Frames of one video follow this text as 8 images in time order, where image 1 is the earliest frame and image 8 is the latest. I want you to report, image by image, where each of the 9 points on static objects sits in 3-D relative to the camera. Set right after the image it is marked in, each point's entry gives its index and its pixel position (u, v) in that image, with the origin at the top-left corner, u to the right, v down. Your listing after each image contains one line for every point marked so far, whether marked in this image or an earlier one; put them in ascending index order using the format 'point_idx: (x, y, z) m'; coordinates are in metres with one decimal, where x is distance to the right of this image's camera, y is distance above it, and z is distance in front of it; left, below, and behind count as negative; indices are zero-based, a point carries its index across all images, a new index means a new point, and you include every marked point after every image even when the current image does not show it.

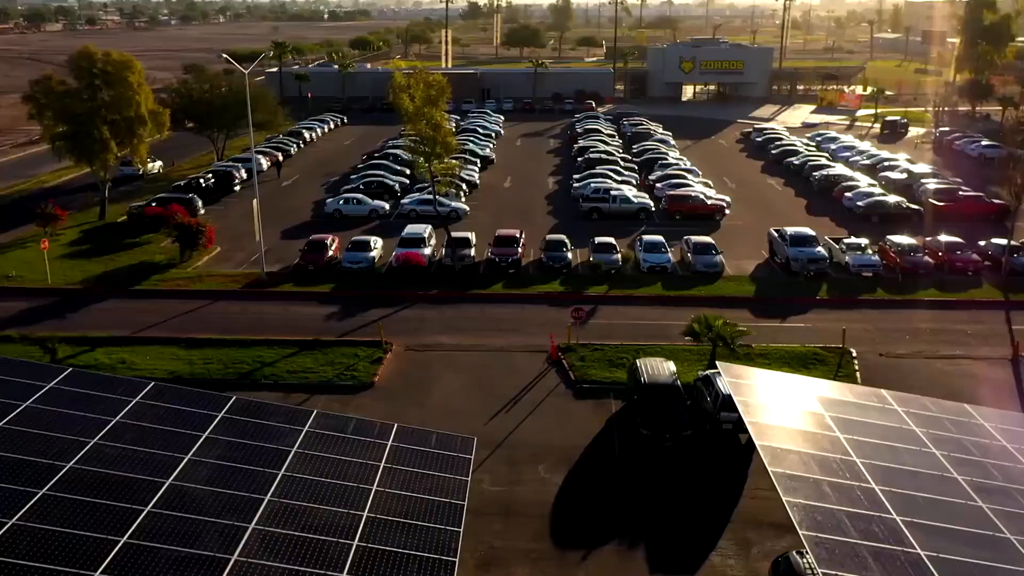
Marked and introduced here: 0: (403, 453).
0: (-1.7, -2.6, +13.1) m
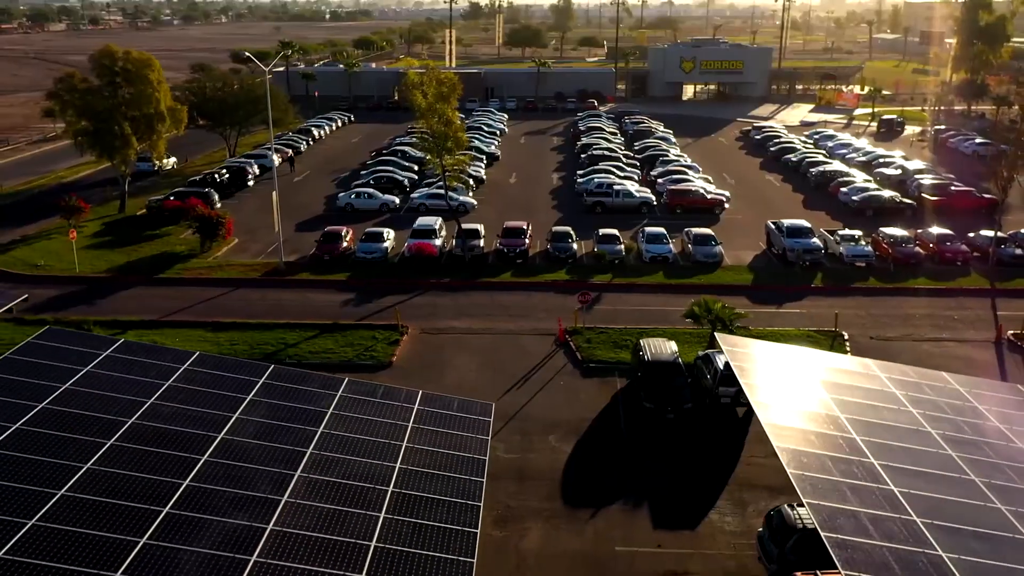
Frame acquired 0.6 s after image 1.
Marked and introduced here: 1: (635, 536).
0: (-1.4, -2.2, +14.3) m
1: (+2.2, -4.5, +14.7) m
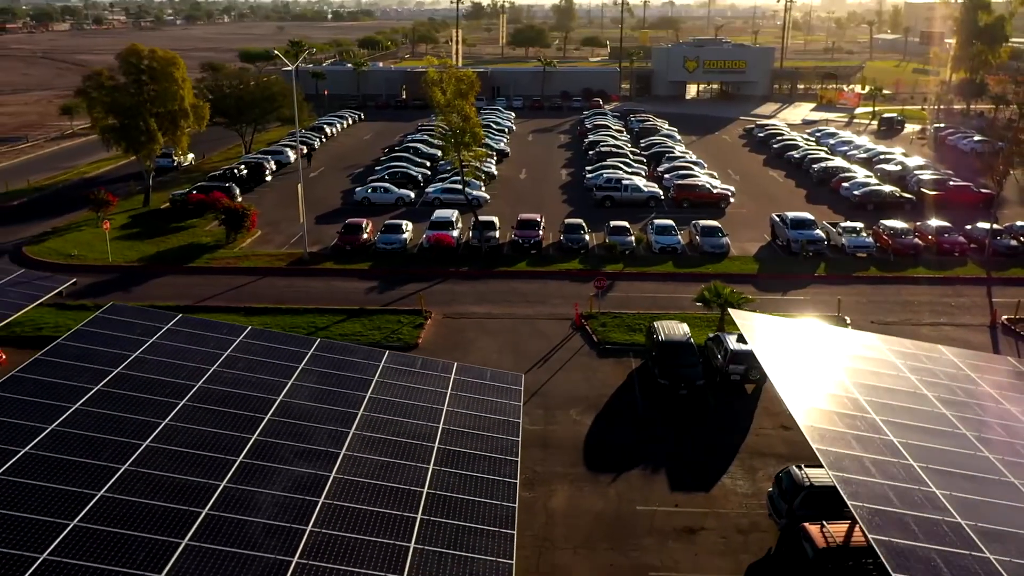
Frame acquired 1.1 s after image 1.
0: (-0.9, -1.8, +15.5) m
1: (+2.8, -4.1, +15.9) m
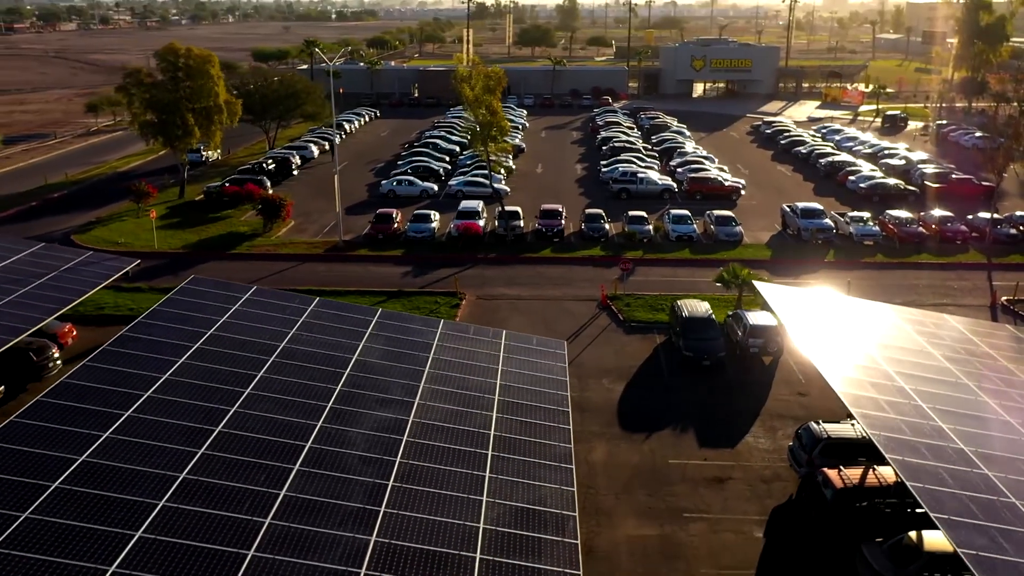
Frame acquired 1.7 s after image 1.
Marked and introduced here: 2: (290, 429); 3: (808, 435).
0: (0.0, -1.2, +17.1) m
1: (+3.7, -3.6, +17.5) m
2: (-3.4, -2.2, +12.4) m
3: (+5.9, -2.9, +16.1) m
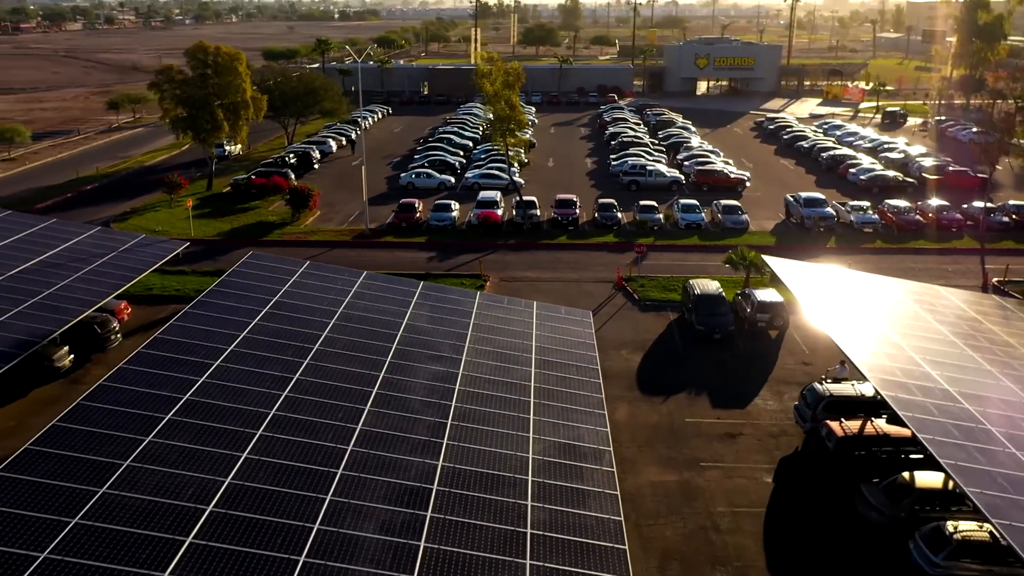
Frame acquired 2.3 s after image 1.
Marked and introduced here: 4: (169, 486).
0: (+0.8, -0.6, +18.8) m
1: (+4.4, -2.9, +19.2) m
2: (-2.7, -1.6, +14.1) m
3: (+6.6, -2.3, +17.8) m
4: (-4.4, -2.5, +10.6) m
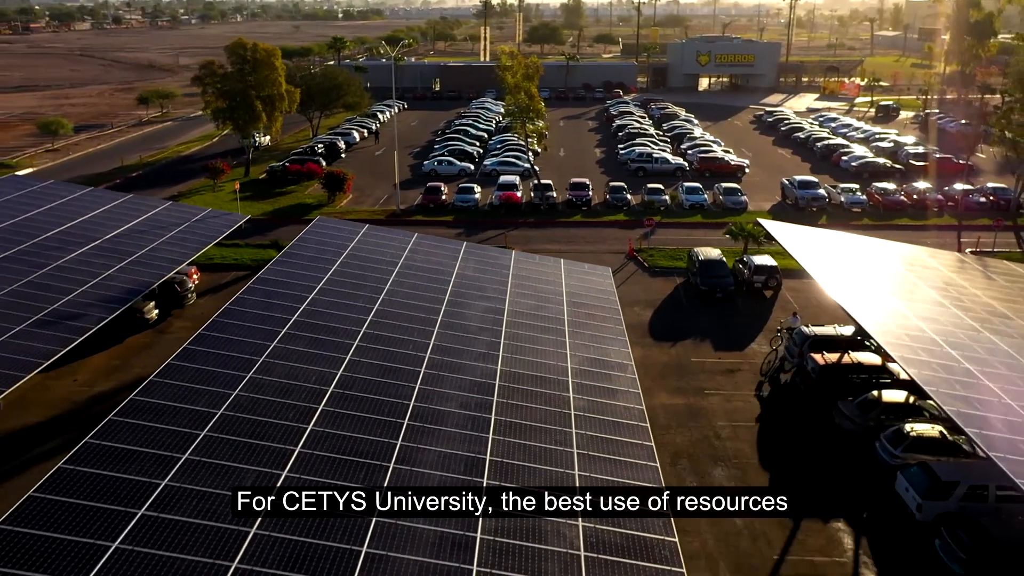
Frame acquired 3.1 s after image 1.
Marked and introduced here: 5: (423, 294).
0: (+1.6, +0.5, +22.0) m
1: (+5.3, -1.8, +22.4) m
2: (-1.8, -0.4, +17.3) m
3: (+7.5, -1.2, +21.0) m
4: (-3.6, -1.4, +13.8) m
5: (-2.0, -0.1, +18.1) m
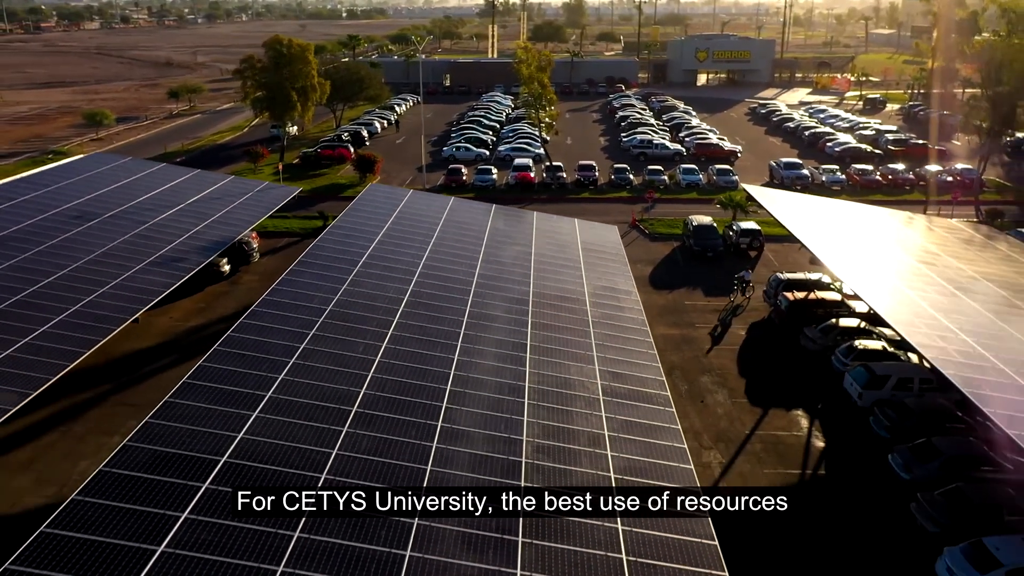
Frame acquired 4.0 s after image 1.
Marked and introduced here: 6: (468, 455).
0: (+2.3, +1.9, +26.1) m
1: (+6.0, -0.3, +26.5) m
2: (-1.1, +1.0, +21.5) m
3: (+8.2, +0.3, +25.1) m
4: (-2.9, 0.0, +18.0) m
5: (-1.3, +1.3, +22.3) m
6: (-0.6, -2.5, +12.1) m
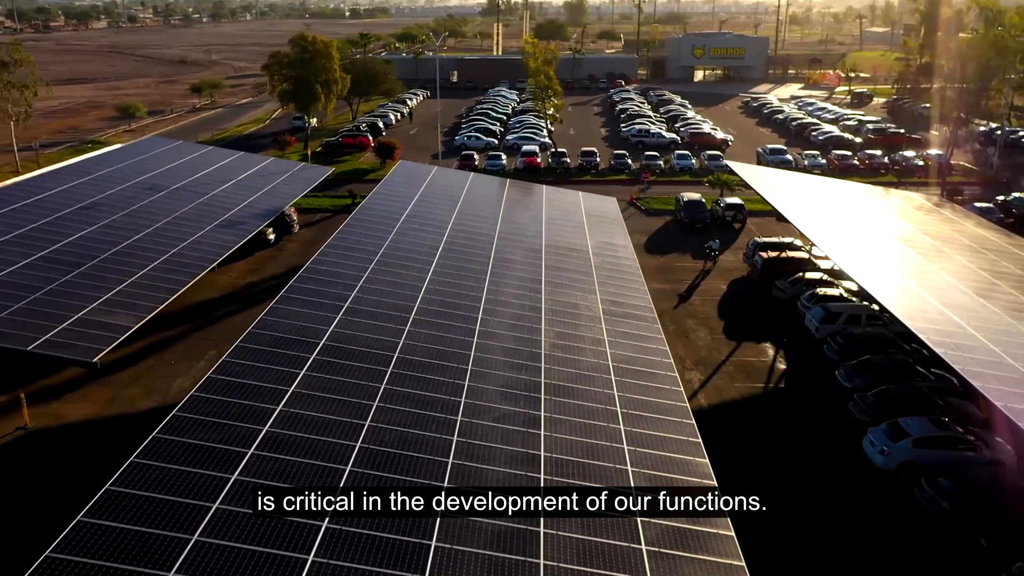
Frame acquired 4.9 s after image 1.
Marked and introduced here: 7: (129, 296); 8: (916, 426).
0: (+2.8, +3.3, +30.0) m
1: (+6.5, +1.0, +30.4) m
2: (-0.7, +2.4, +25.3) m
3: (+8.6, +1.6, +28.9) m
4: (-2.5, +1.4, +21.8) m
5: (-0.8, +2.7, +26.1) m
6: (-0.2, -1.2, +15.9) m
7: (-9.5, -0.2, +20.0) m
8: (+8.4, -2.9, +16.8) m
